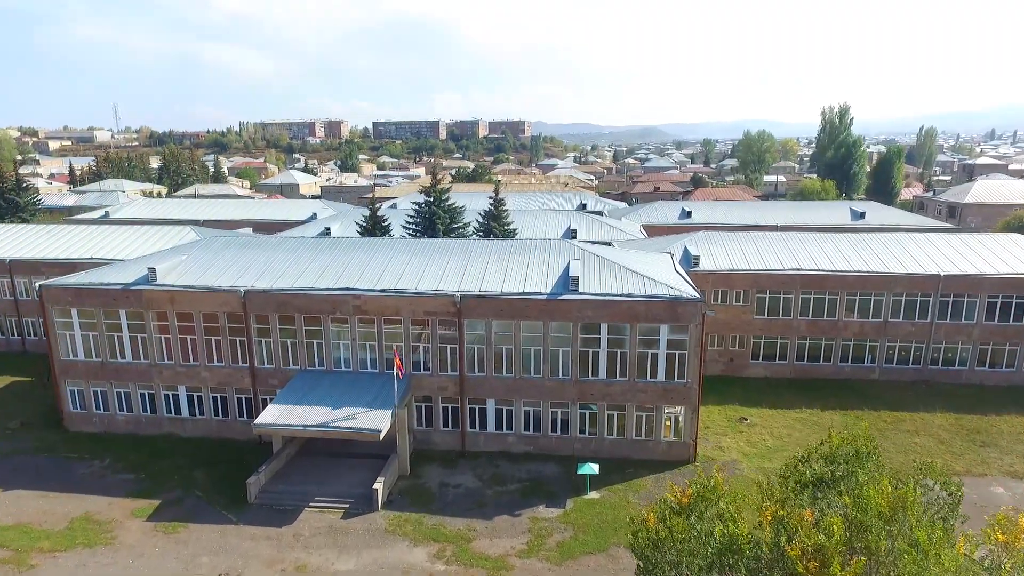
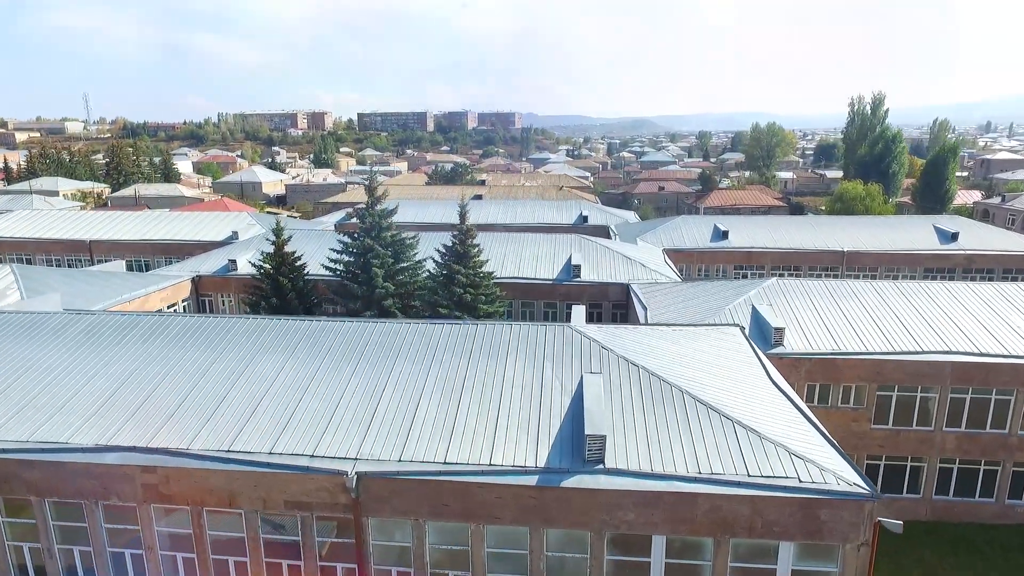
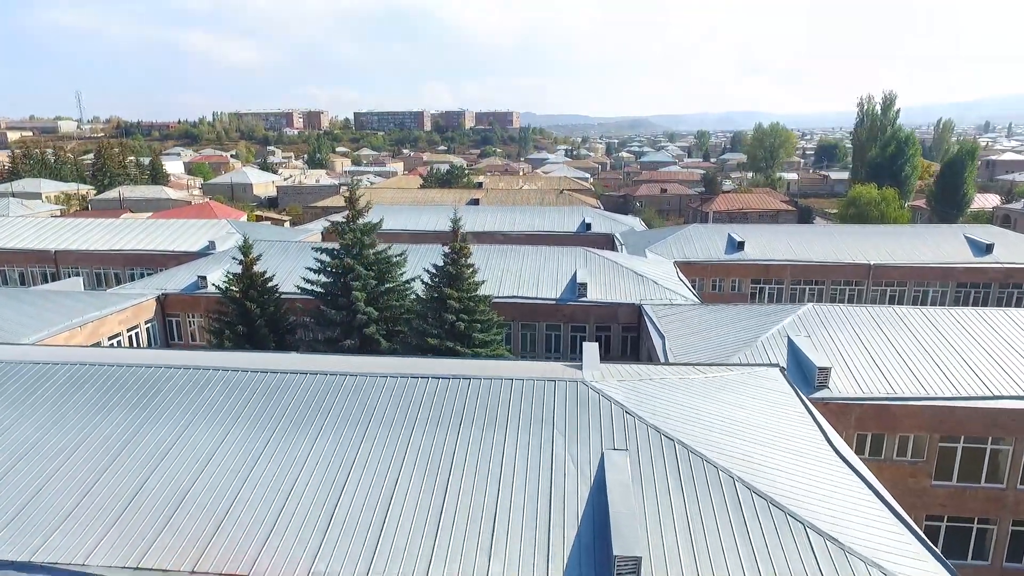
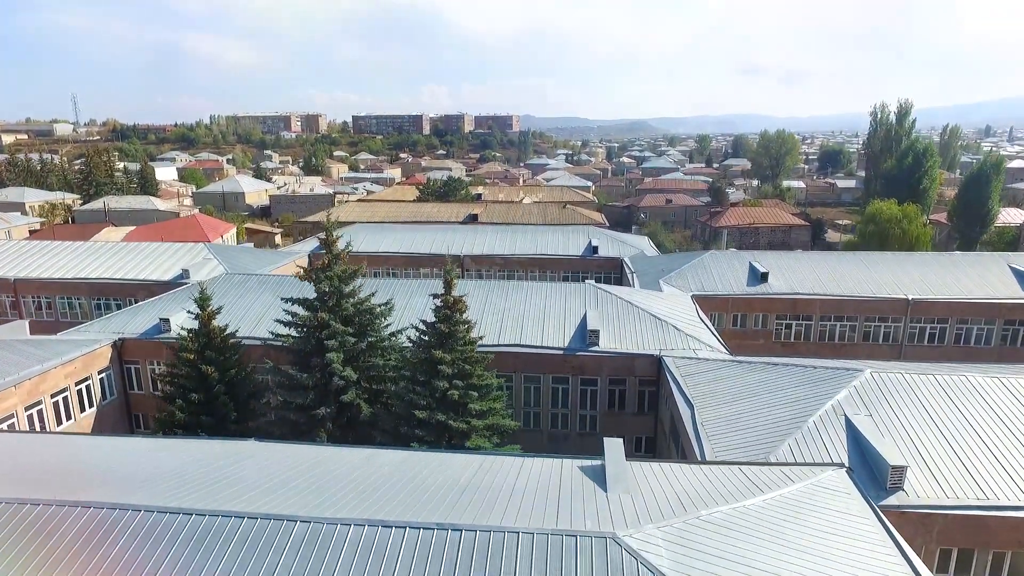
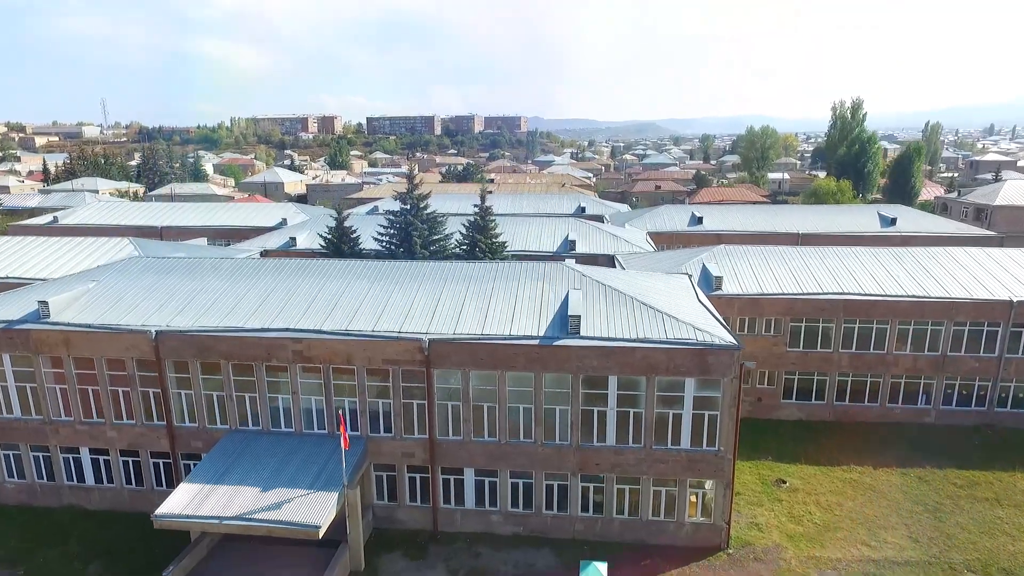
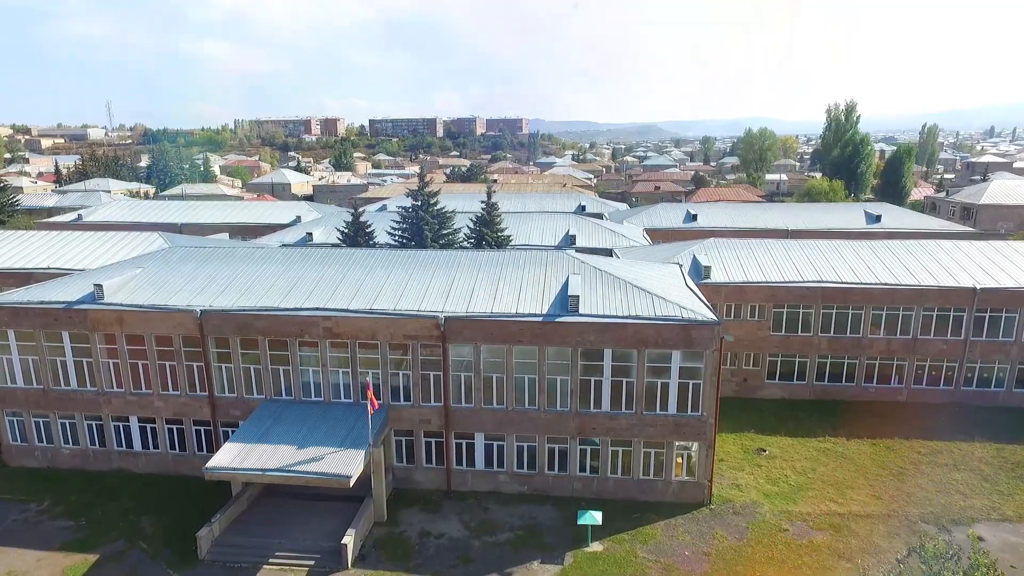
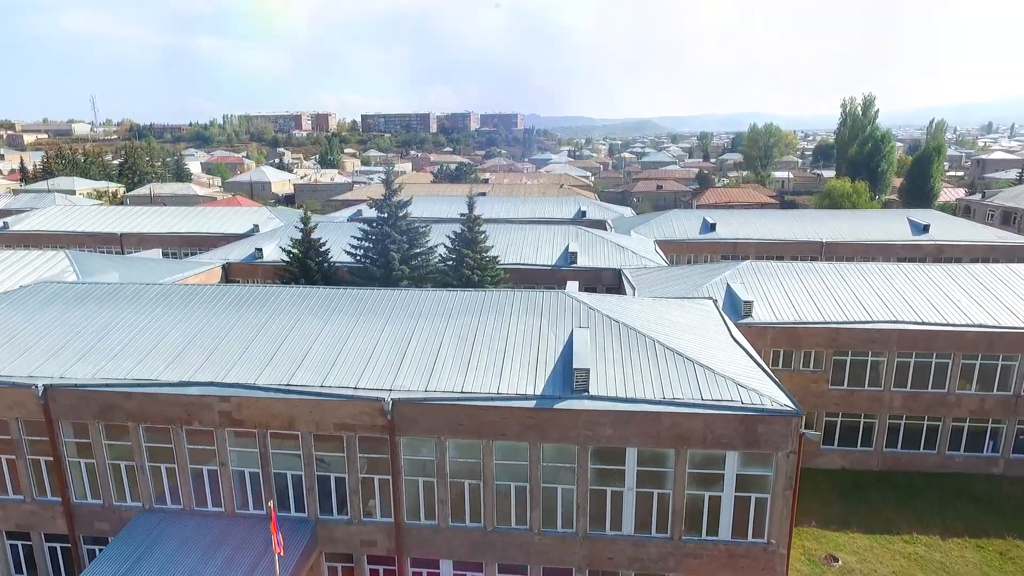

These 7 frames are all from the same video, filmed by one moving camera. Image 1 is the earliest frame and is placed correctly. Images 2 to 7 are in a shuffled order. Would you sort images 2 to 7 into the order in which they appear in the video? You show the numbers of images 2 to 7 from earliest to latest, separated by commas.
6, 5, 7, 2, 3, 4
